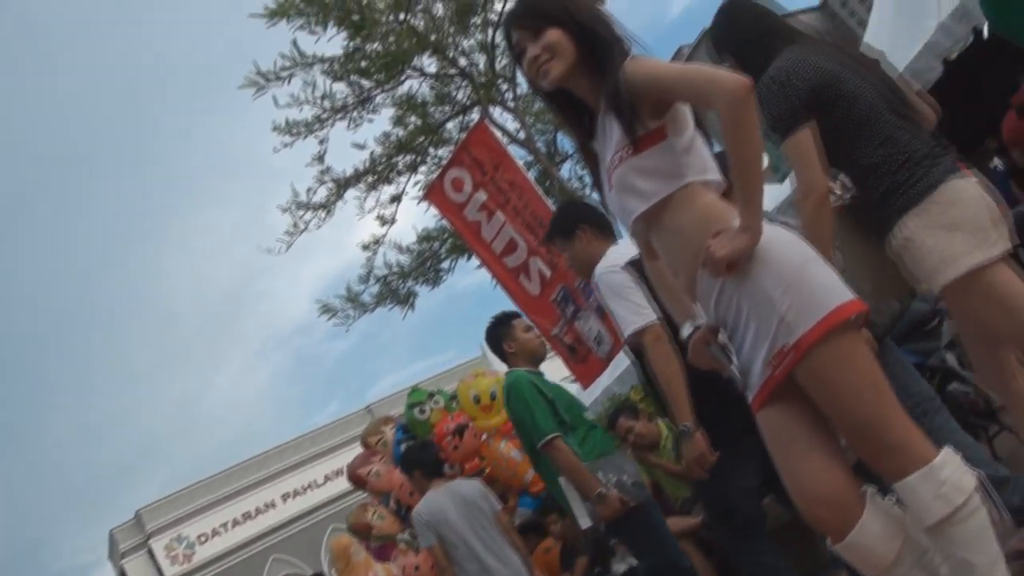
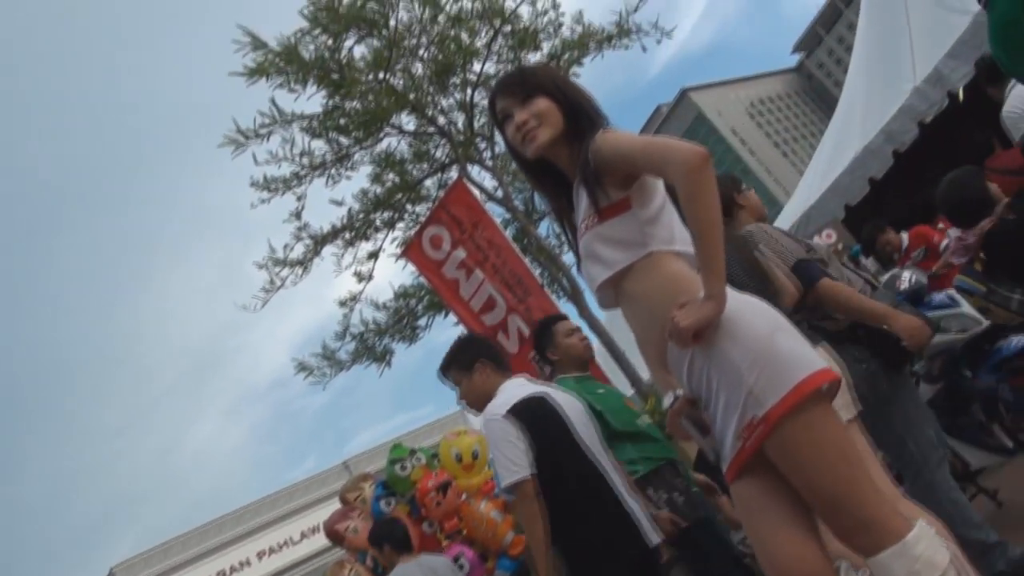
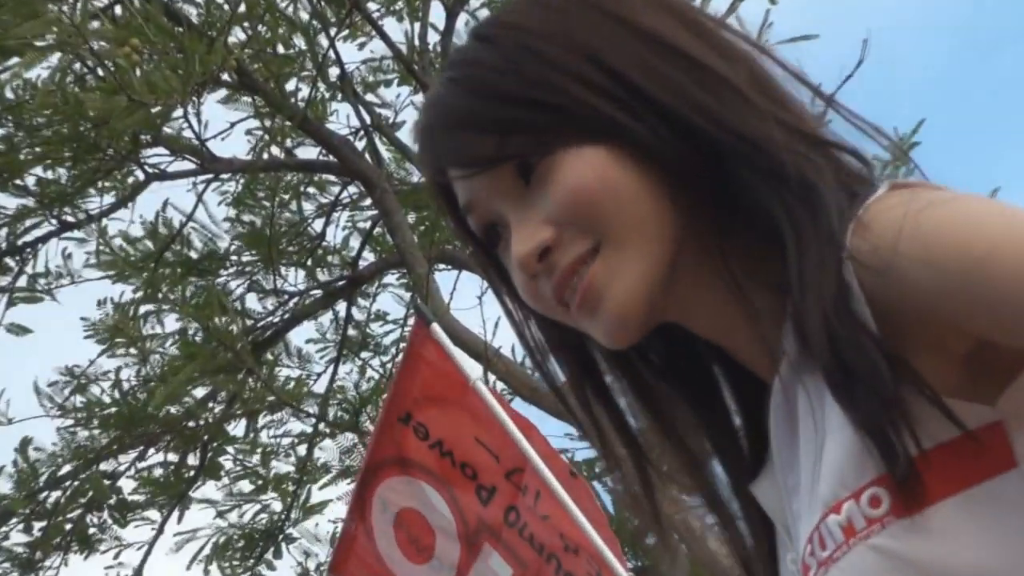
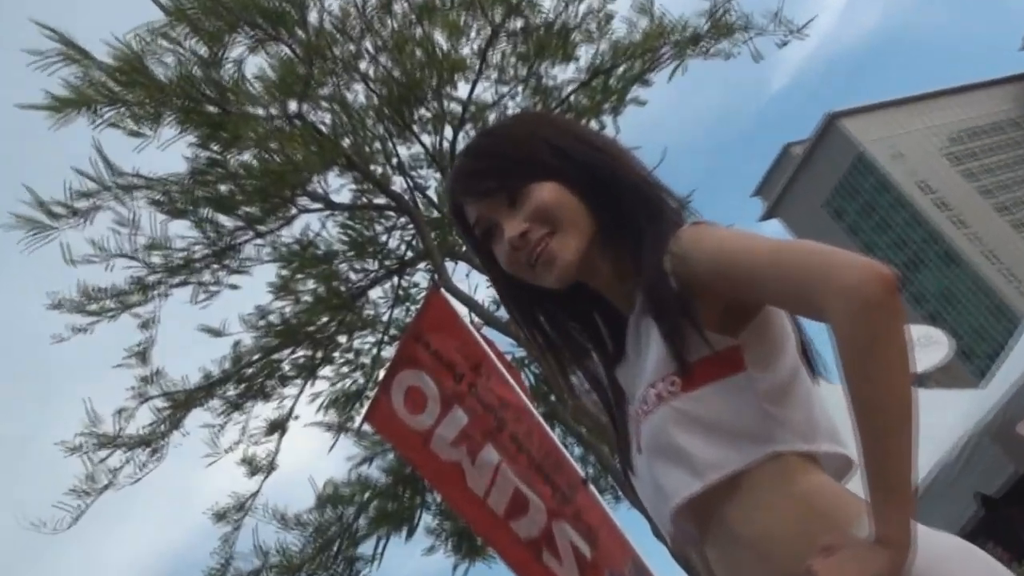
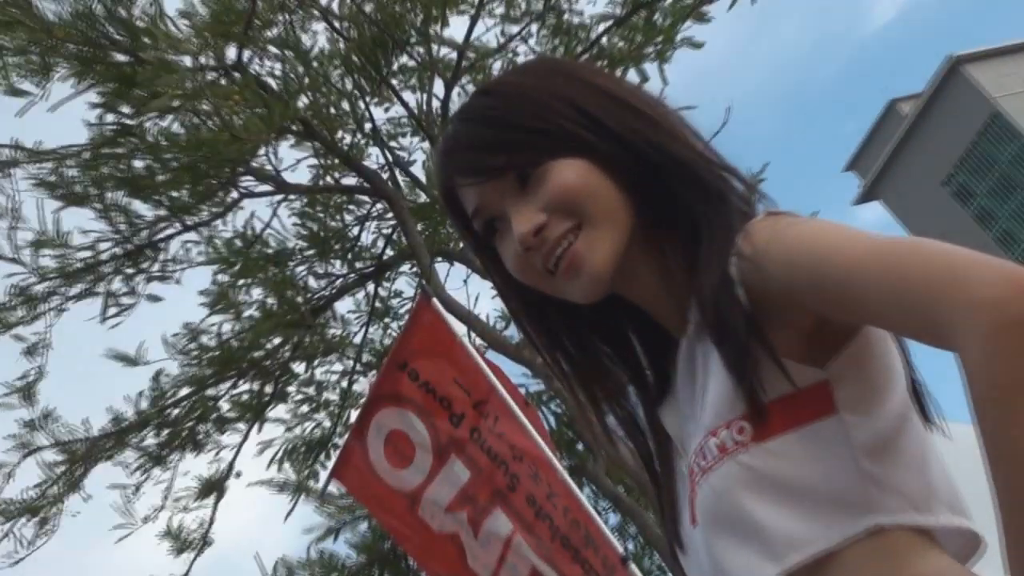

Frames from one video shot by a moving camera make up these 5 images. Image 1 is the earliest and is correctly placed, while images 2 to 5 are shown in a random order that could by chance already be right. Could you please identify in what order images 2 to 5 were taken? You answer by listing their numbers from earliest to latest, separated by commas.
2, 4, 5, 3
